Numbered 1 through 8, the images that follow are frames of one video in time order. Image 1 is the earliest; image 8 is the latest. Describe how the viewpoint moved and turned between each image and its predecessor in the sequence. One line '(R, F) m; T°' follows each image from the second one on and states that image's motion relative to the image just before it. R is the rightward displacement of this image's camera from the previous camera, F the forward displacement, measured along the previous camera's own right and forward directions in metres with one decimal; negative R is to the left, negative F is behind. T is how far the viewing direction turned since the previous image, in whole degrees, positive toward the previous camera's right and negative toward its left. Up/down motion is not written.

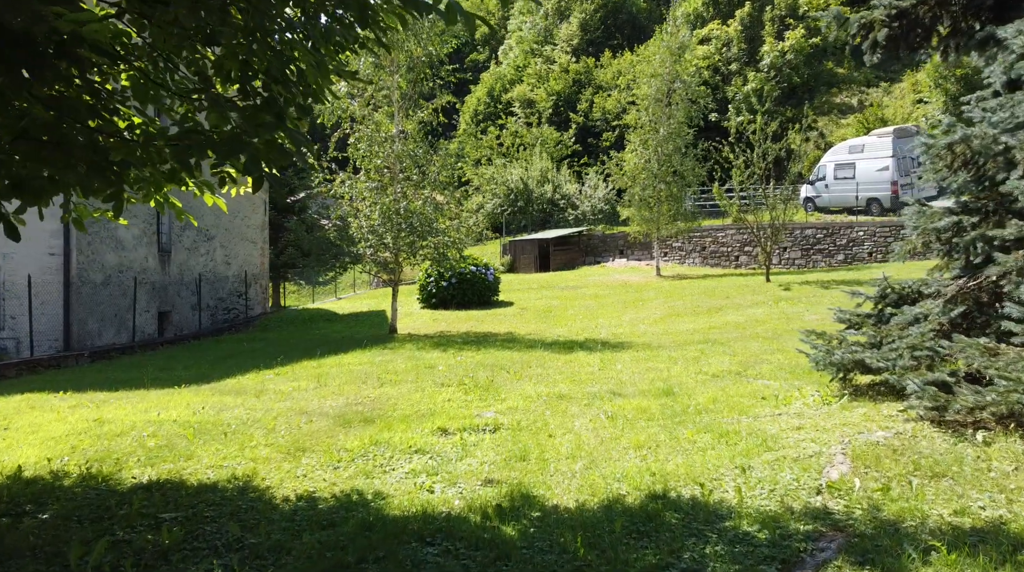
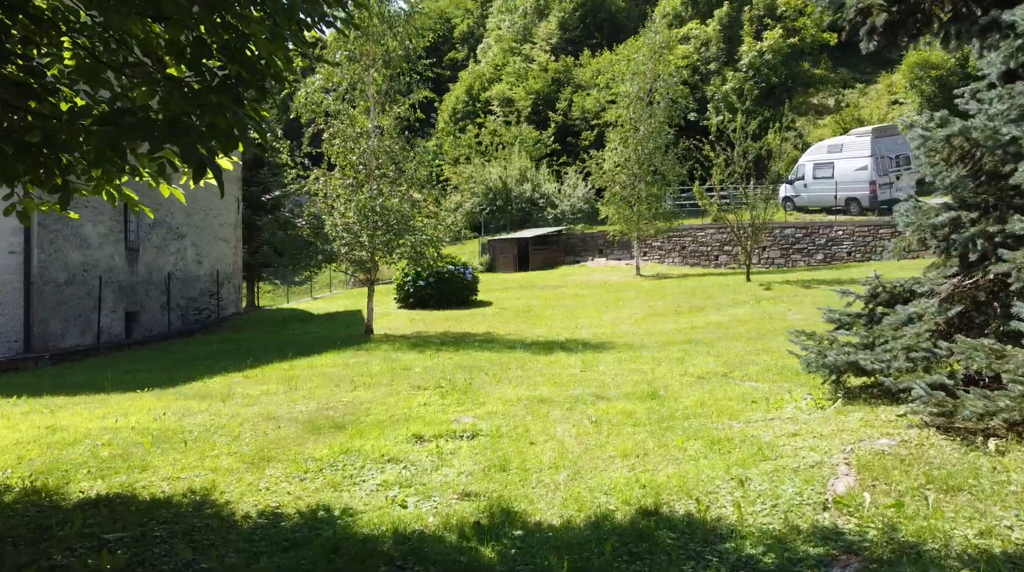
(0.0, +0.3) m; +1°
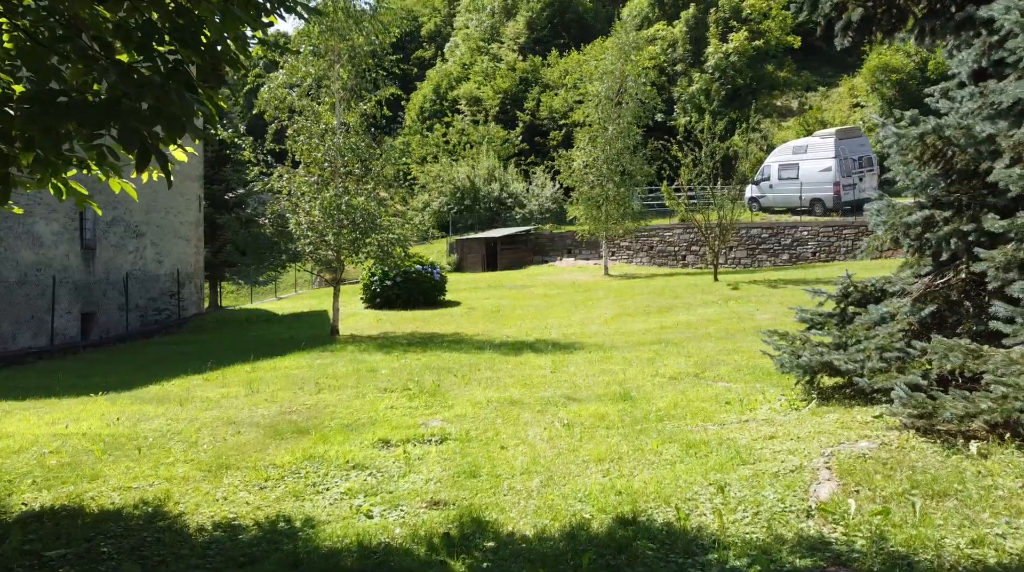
(0.0, +0.2) m; +2°
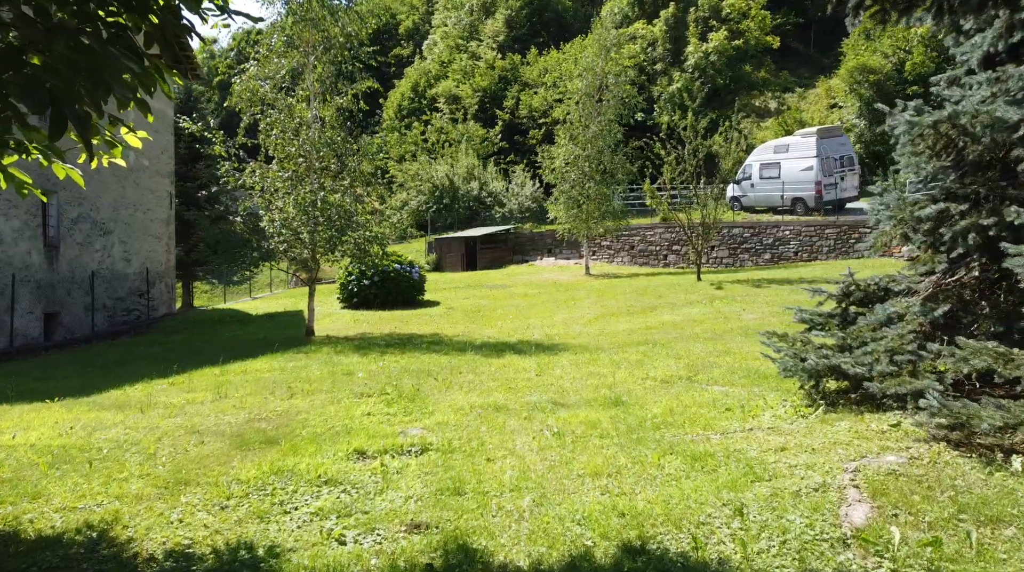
(0.0, +0.4) m; +1°
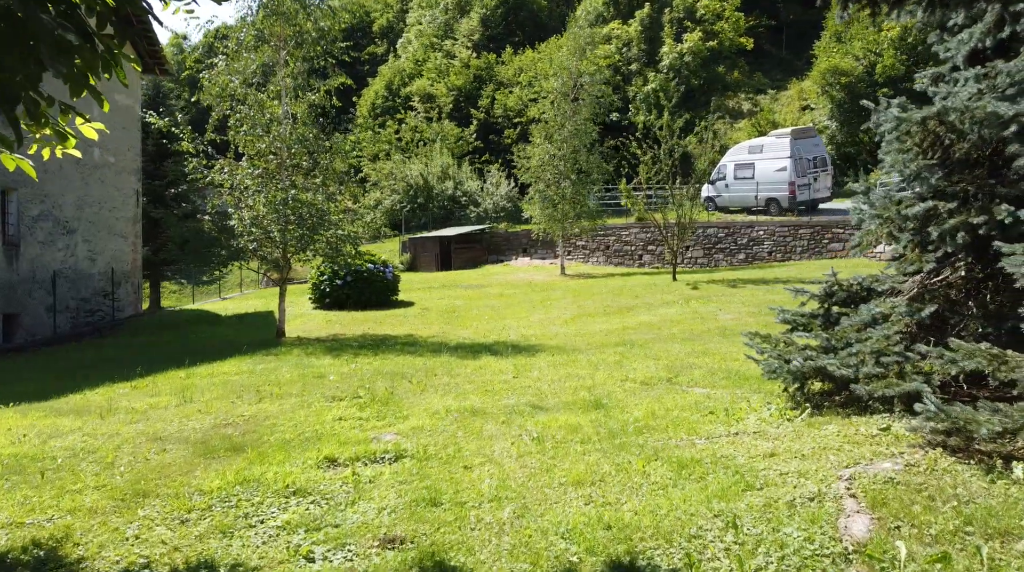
(0.0, +0.2) m; +2°
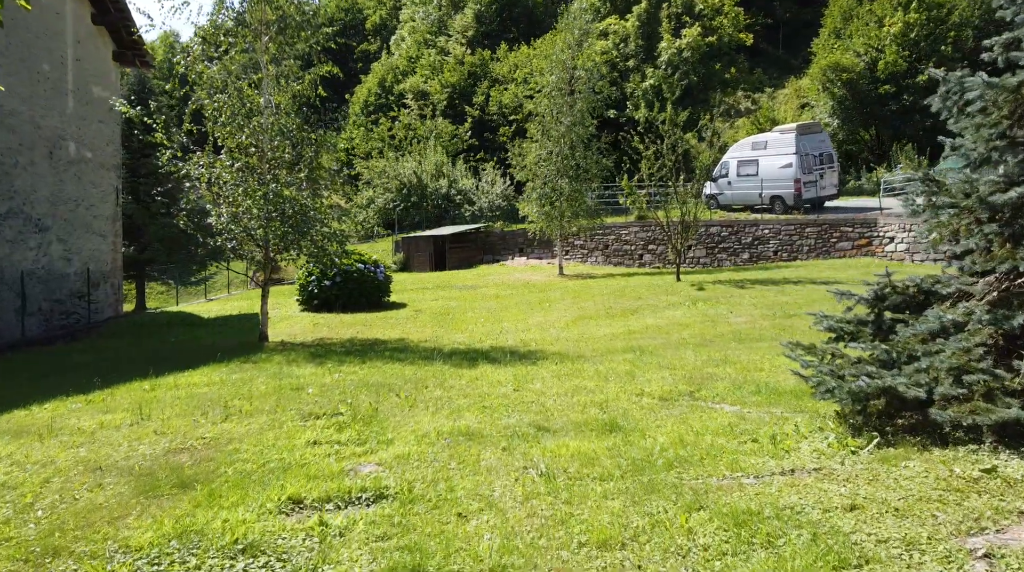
(0.0, +1.0) m; 0°
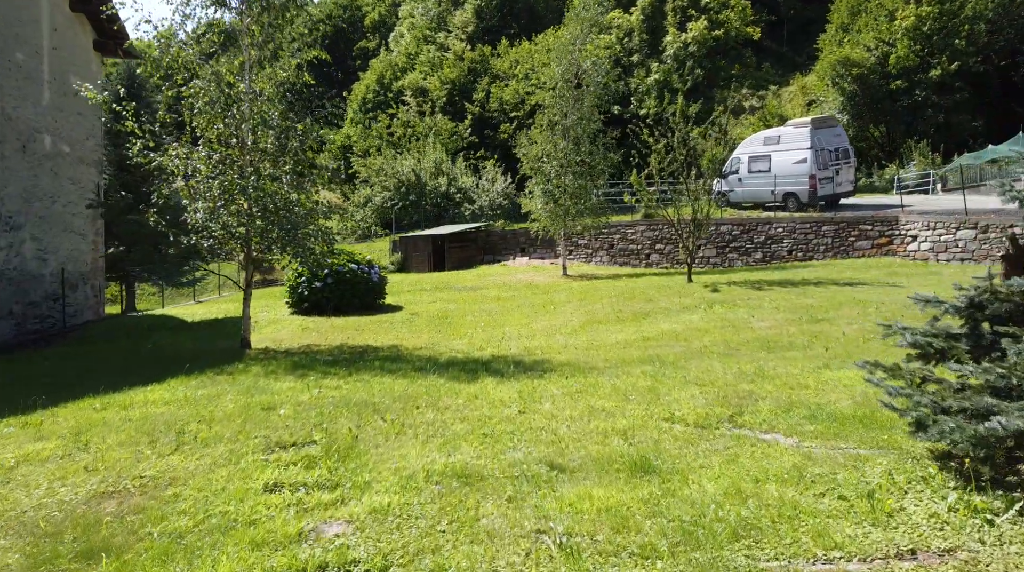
(0.0, +1.2) m; 0°
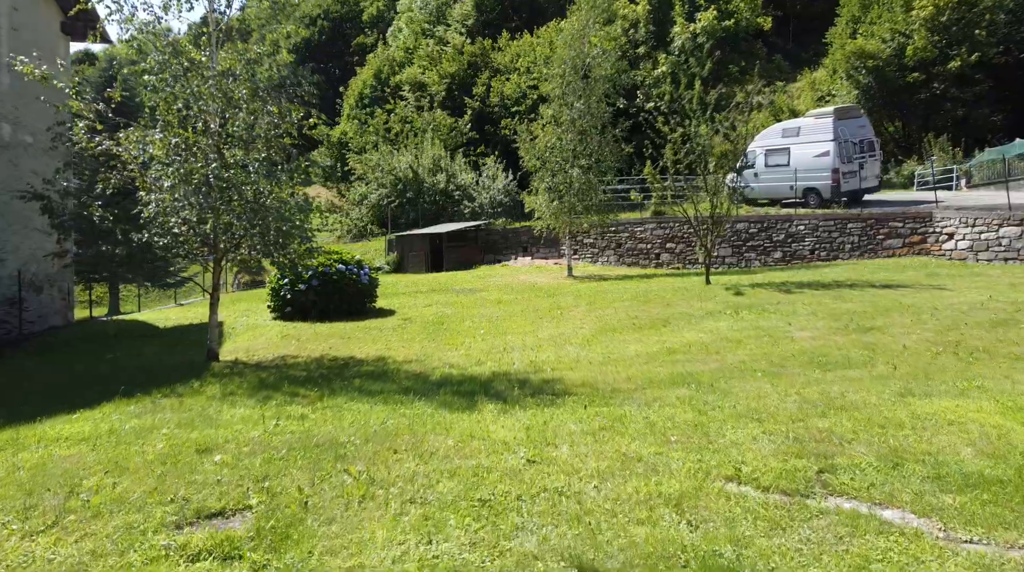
(0.0, +1.7) m; 0°
